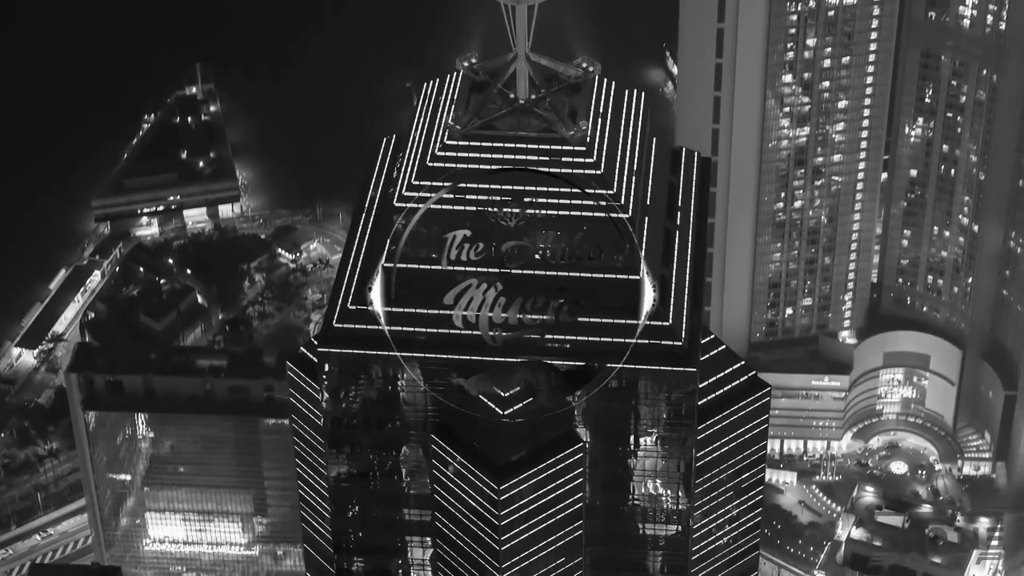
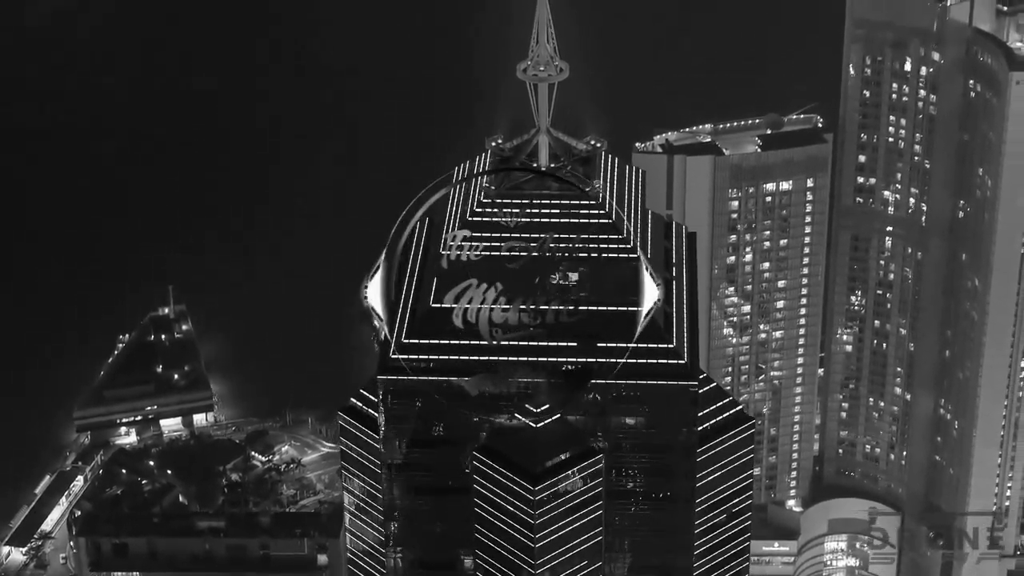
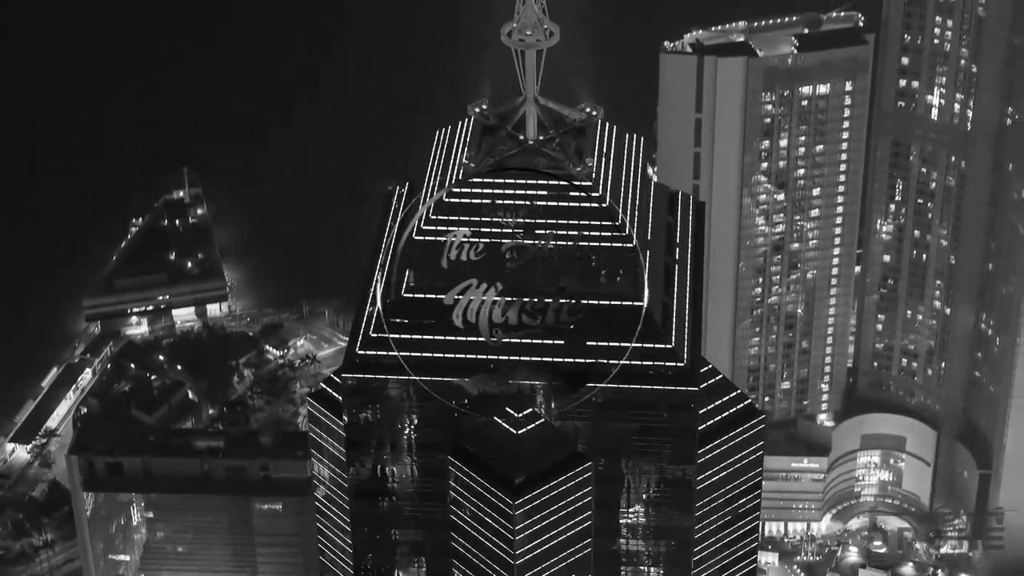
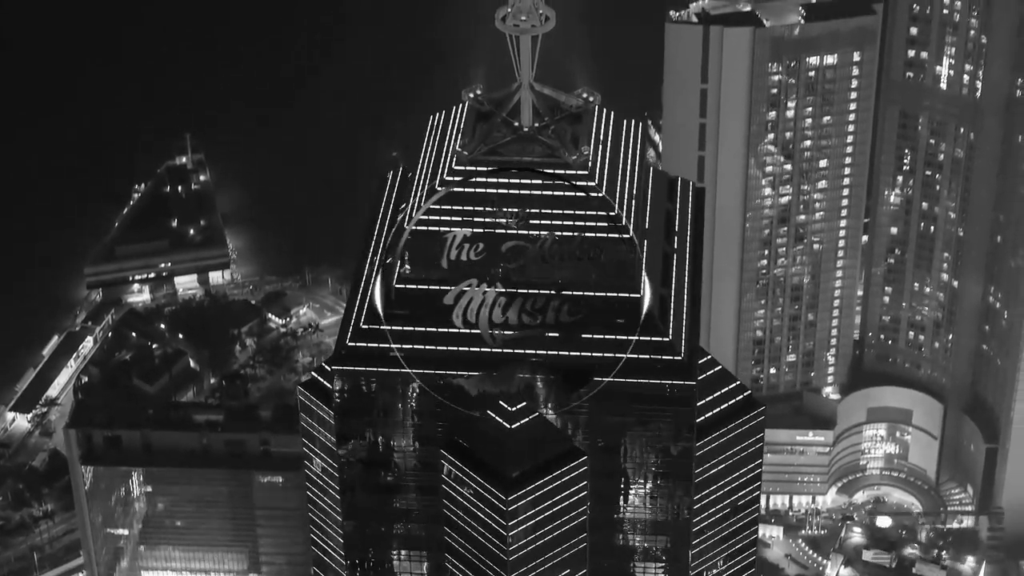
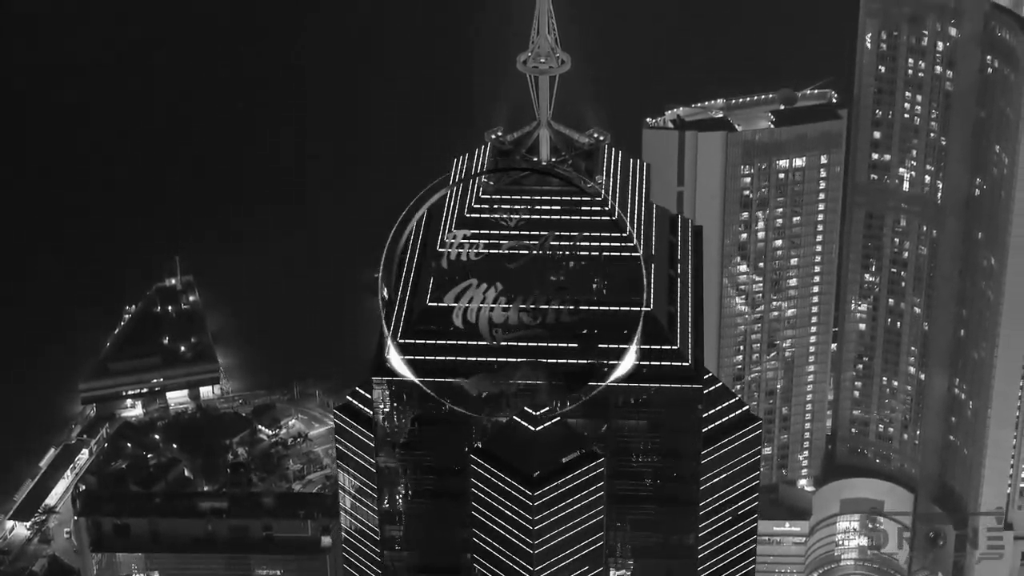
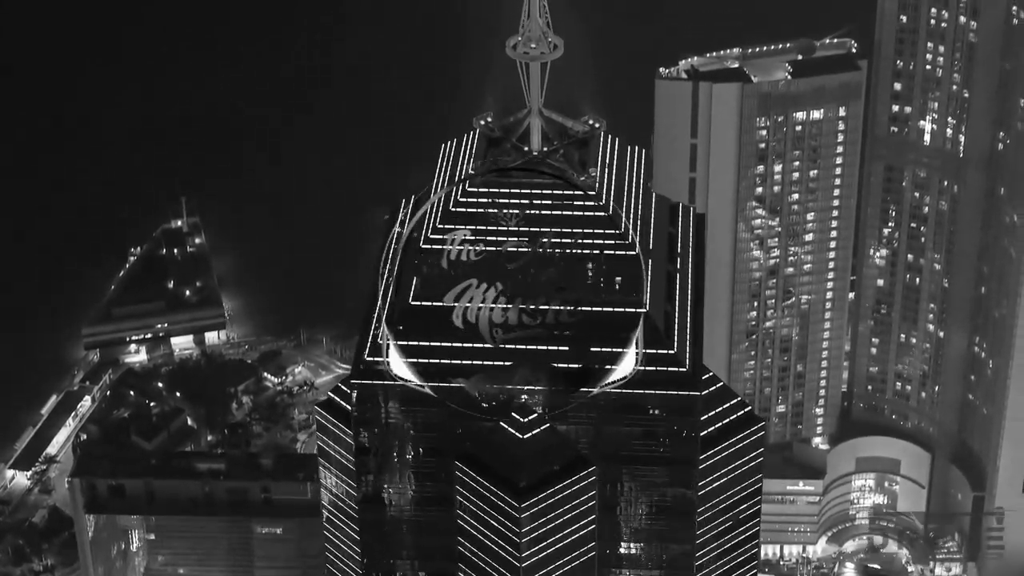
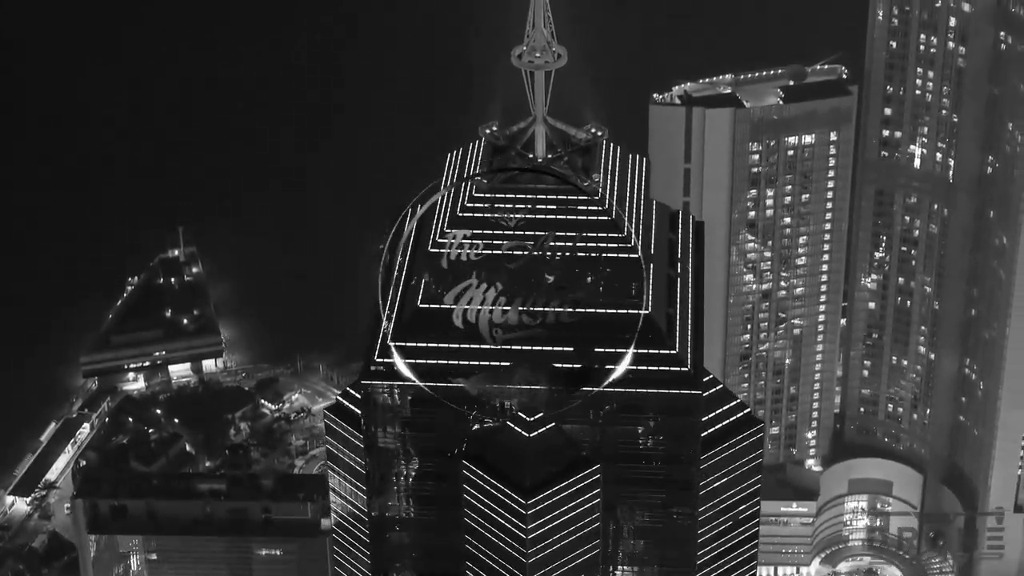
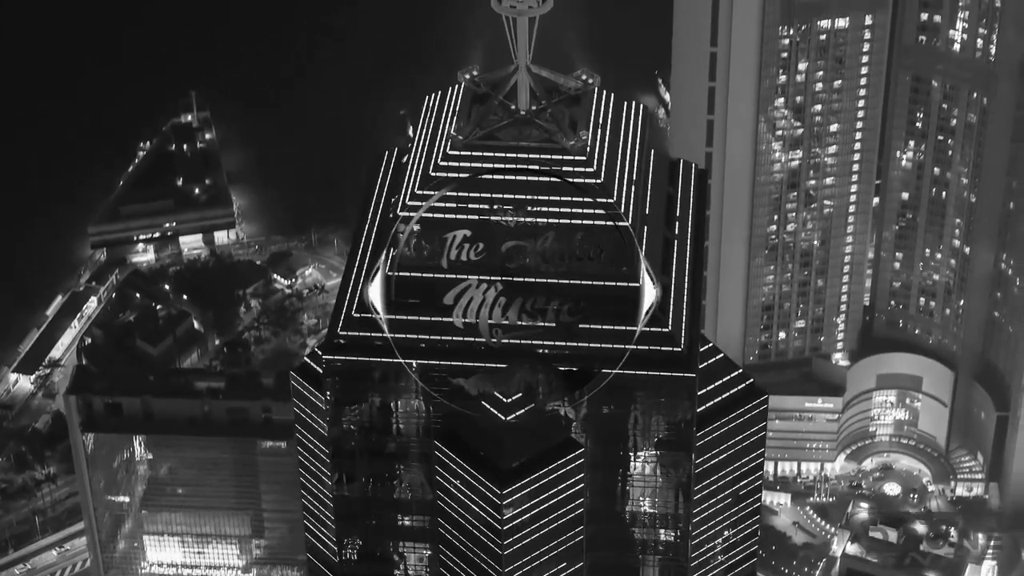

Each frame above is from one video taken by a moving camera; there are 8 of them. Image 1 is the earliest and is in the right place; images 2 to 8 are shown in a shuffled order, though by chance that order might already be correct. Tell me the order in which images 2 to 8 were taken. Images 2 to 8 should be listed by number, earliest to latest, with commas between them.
8, 4, 3, 6, 7, 5, 2
